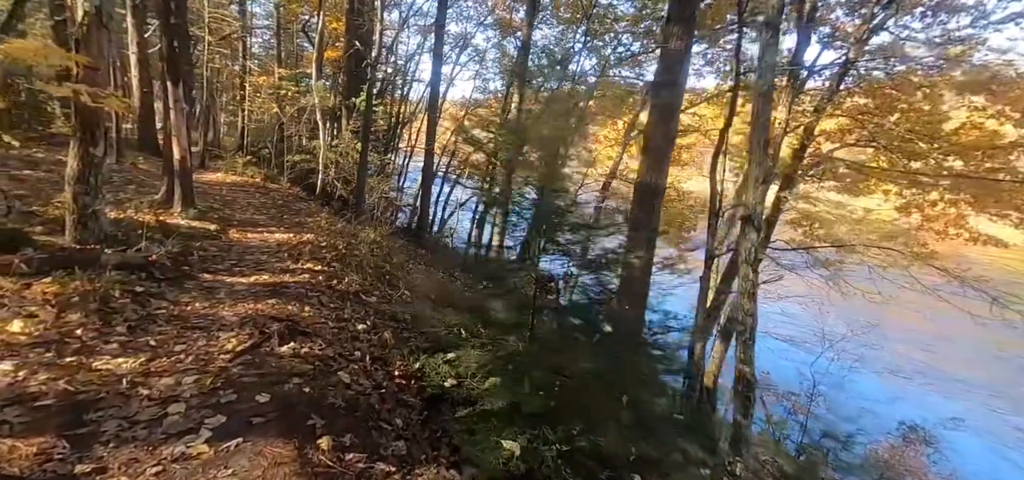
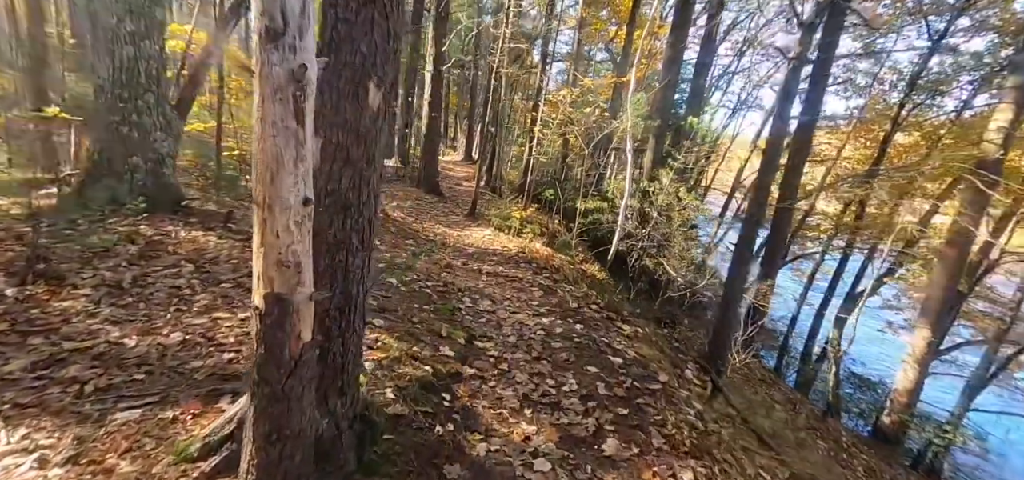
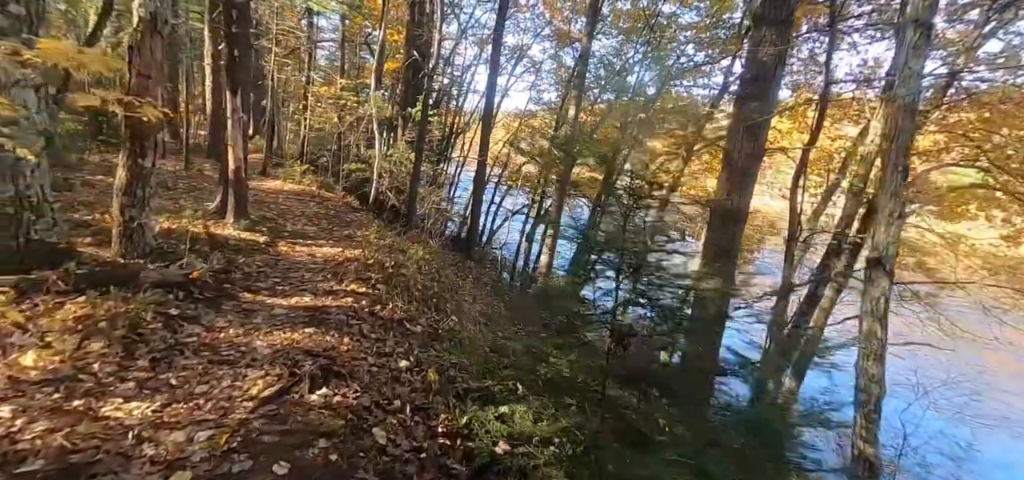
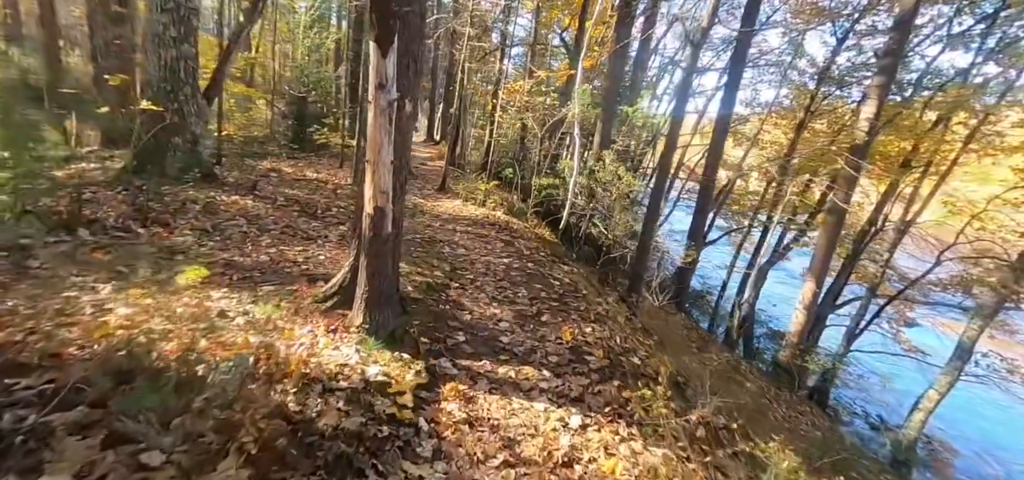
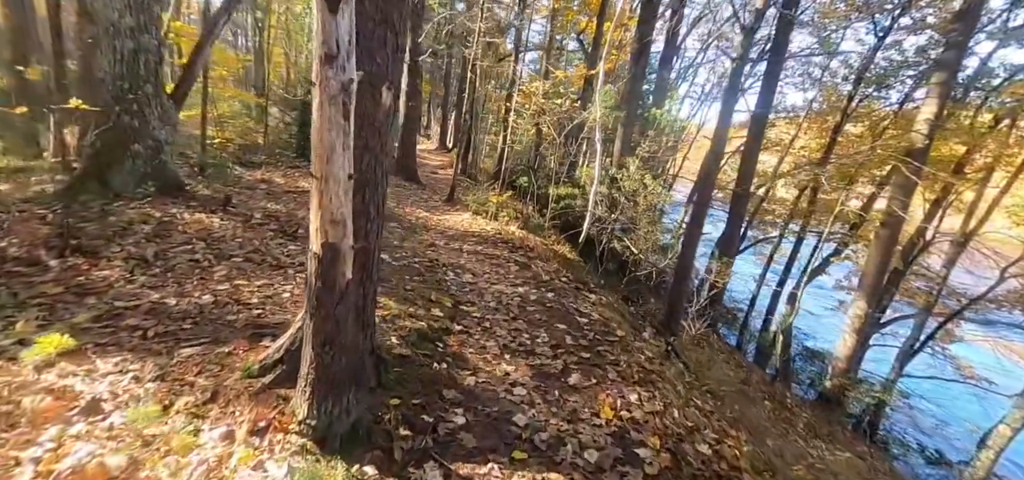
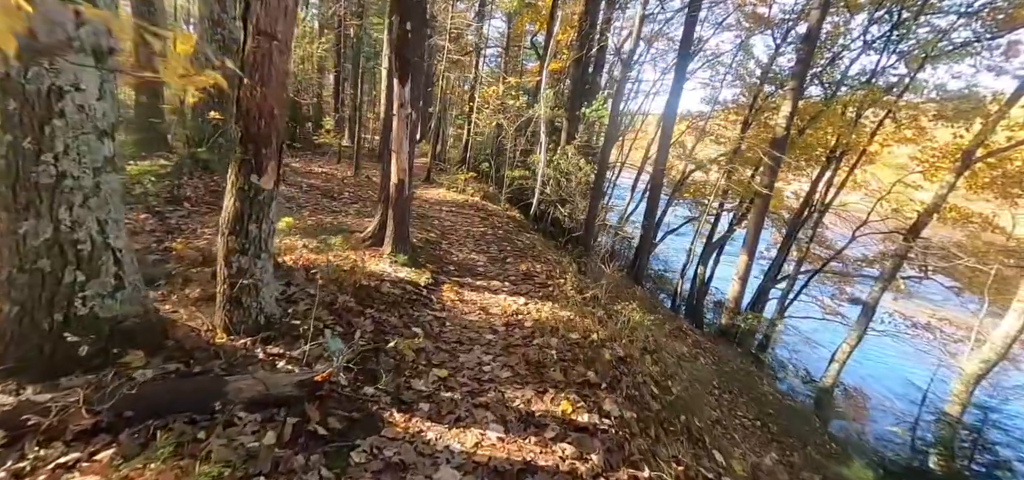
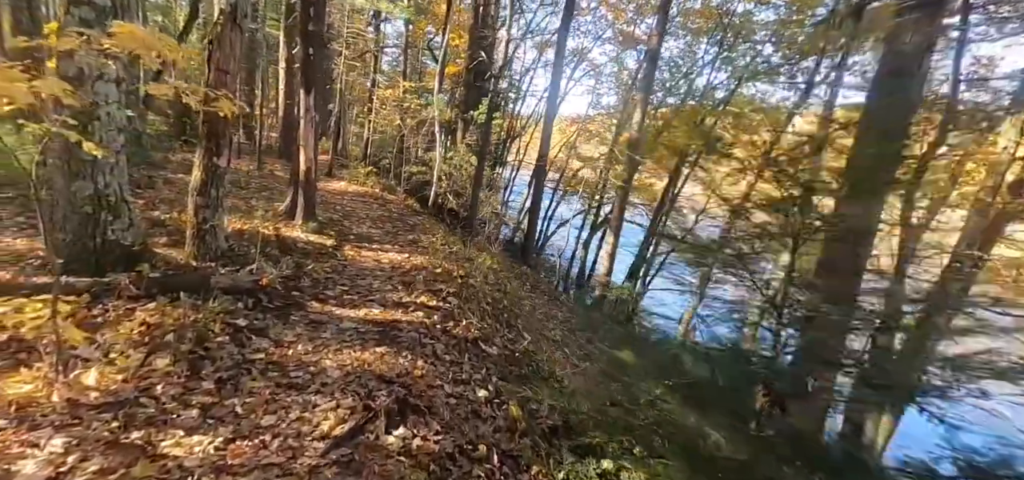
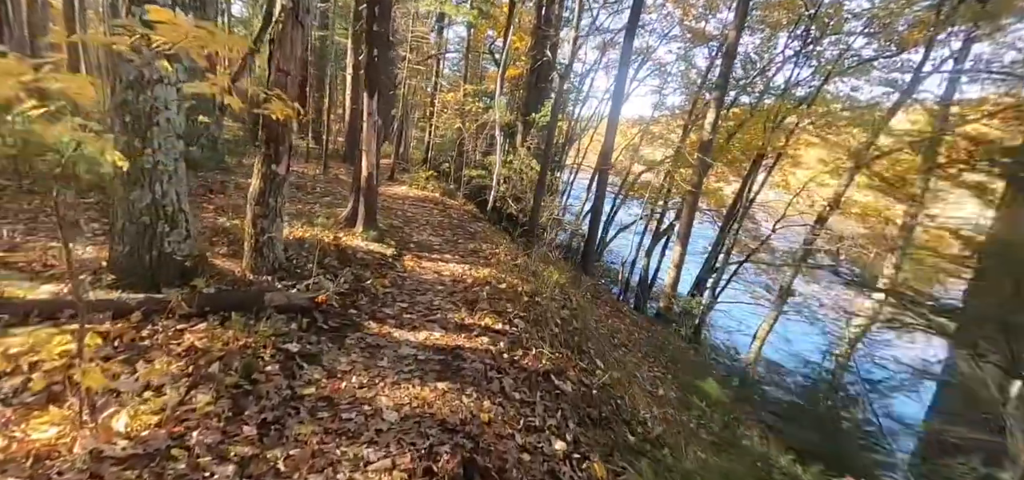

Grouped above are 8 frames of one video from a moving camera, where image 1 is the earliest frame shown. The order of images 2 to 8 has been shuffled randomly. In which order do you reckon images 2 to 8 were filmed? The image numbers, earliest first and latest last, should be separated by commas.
3, 7, 8, 6, 4, 5, 2
